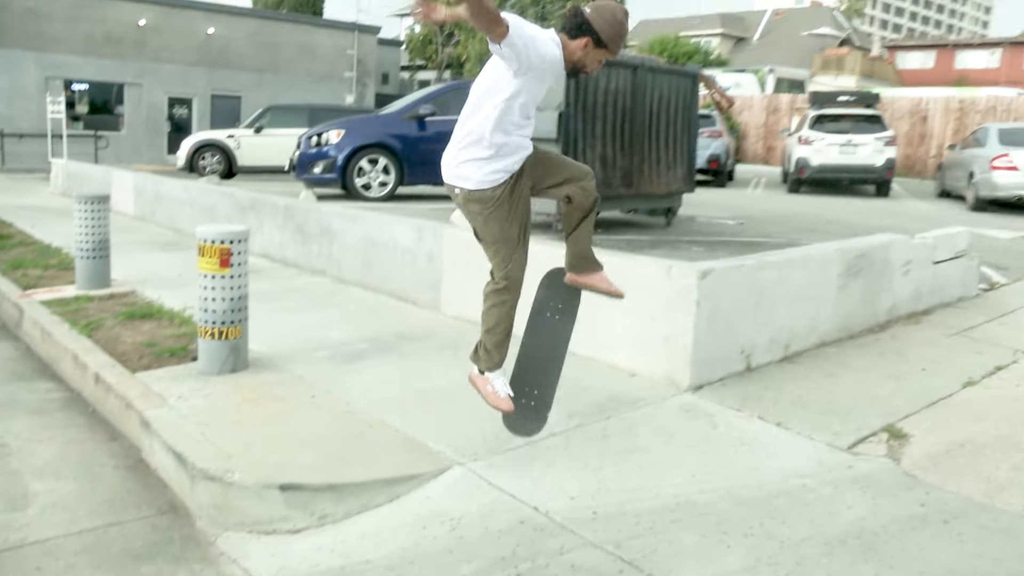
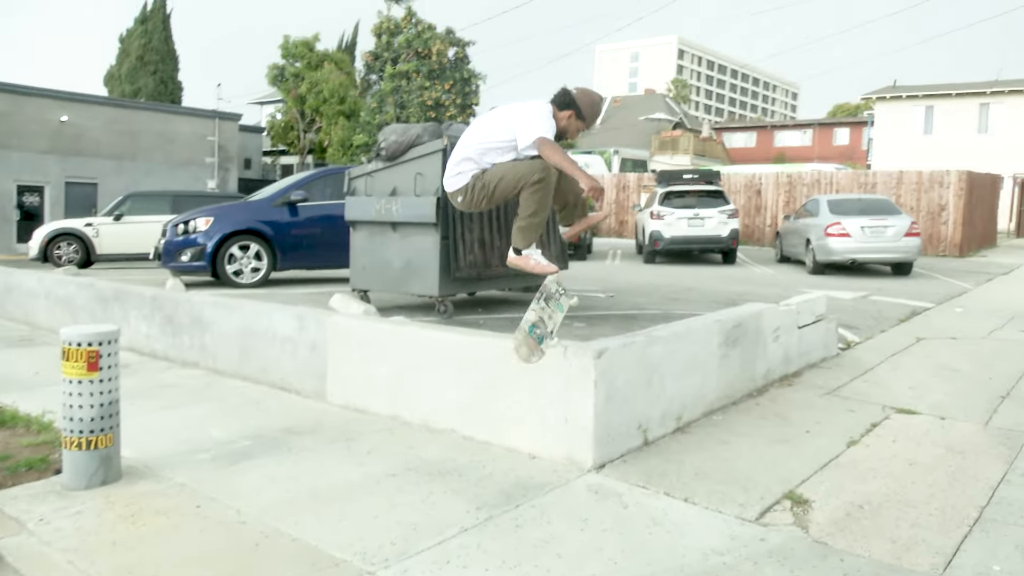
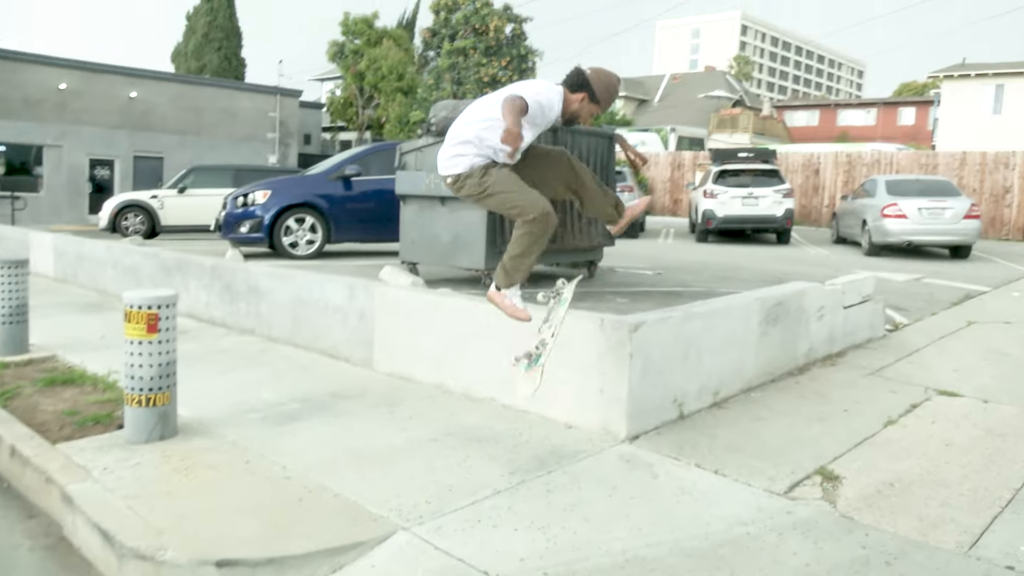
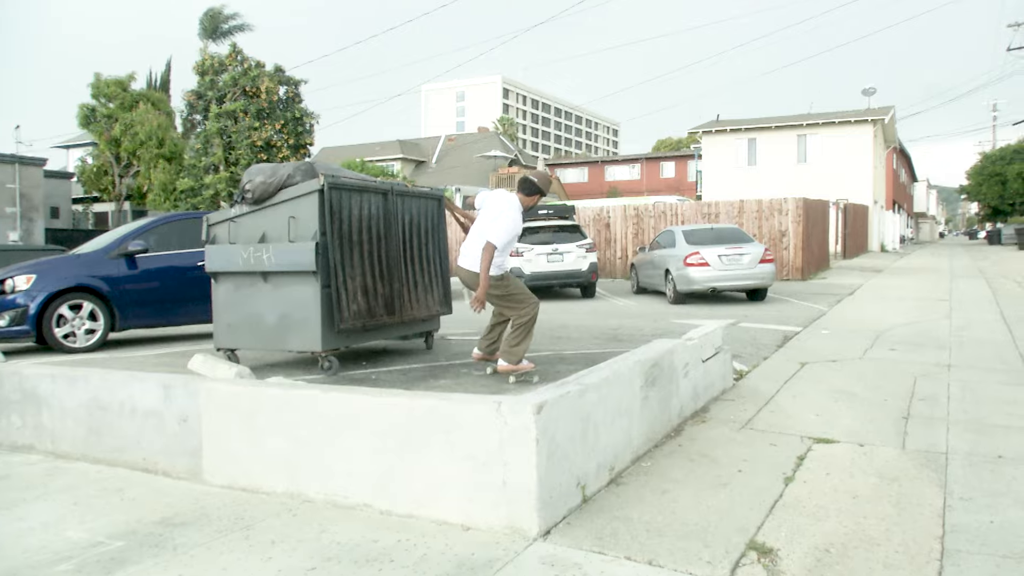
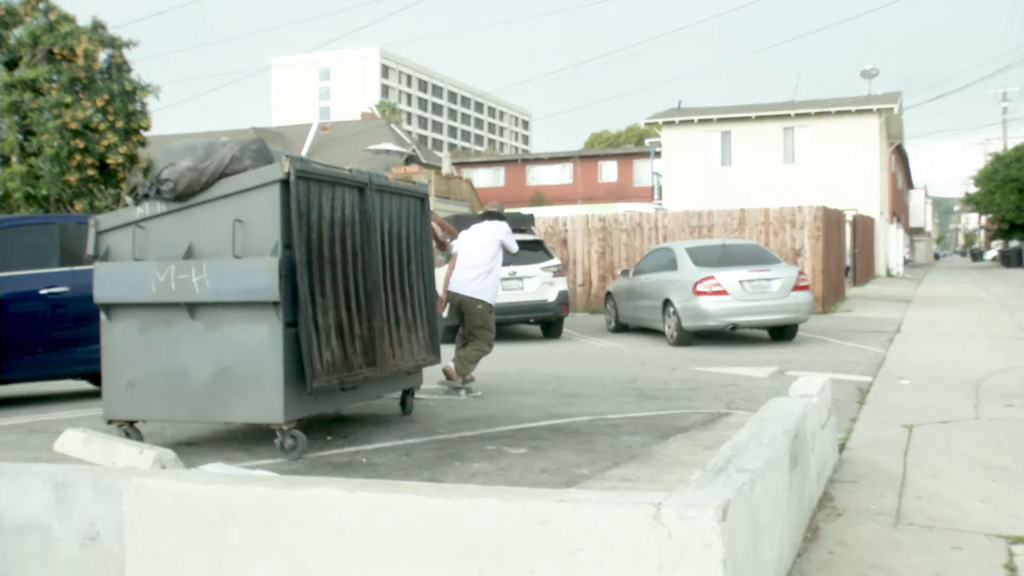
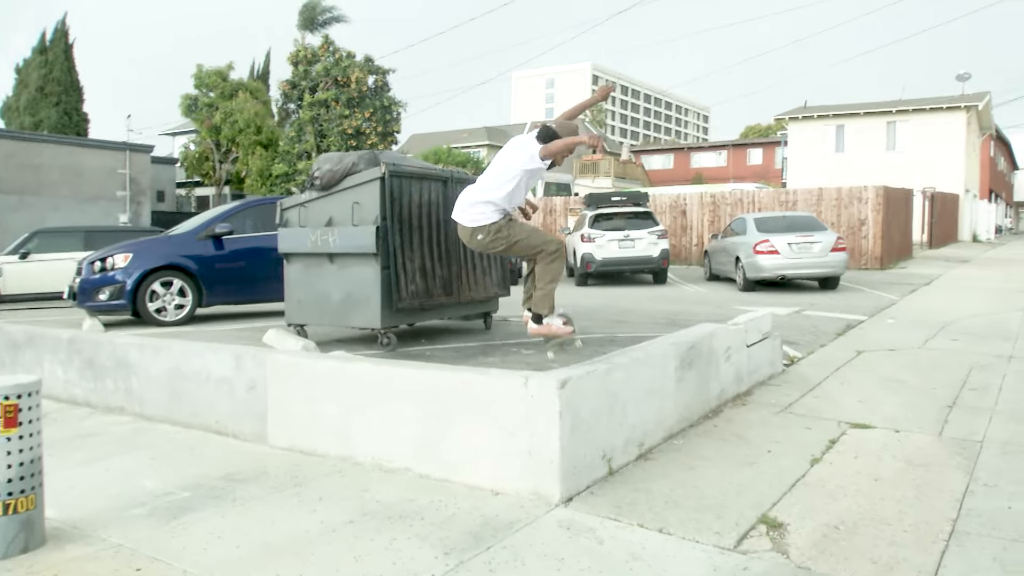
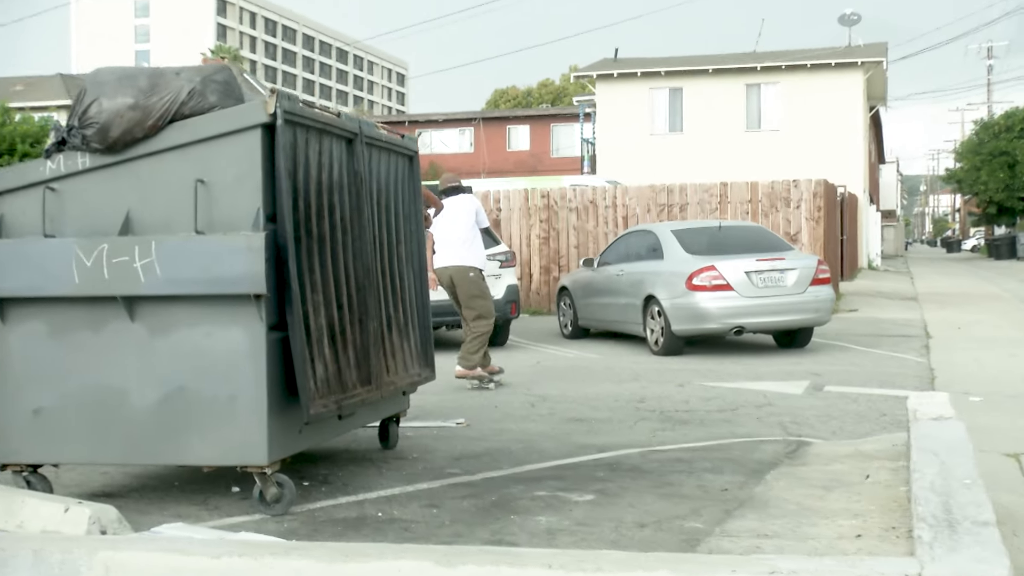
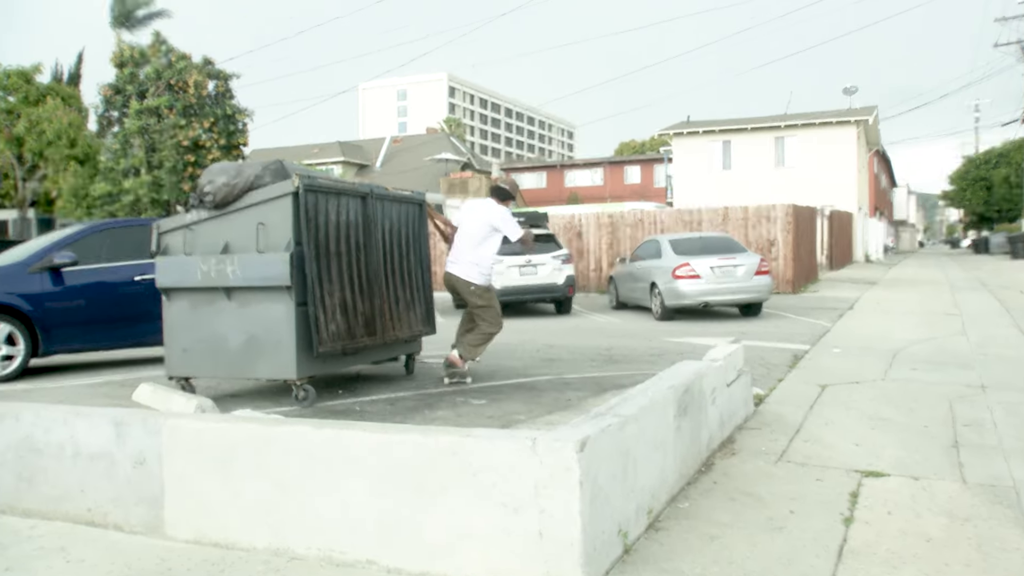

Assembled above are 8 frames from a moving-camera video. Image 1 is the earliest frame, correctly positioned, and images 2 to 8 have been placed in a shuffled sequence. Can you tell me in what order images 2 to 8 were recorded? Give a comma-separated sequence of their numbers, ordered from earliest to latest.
3, 2, 6, 4, 8, 5, 7
